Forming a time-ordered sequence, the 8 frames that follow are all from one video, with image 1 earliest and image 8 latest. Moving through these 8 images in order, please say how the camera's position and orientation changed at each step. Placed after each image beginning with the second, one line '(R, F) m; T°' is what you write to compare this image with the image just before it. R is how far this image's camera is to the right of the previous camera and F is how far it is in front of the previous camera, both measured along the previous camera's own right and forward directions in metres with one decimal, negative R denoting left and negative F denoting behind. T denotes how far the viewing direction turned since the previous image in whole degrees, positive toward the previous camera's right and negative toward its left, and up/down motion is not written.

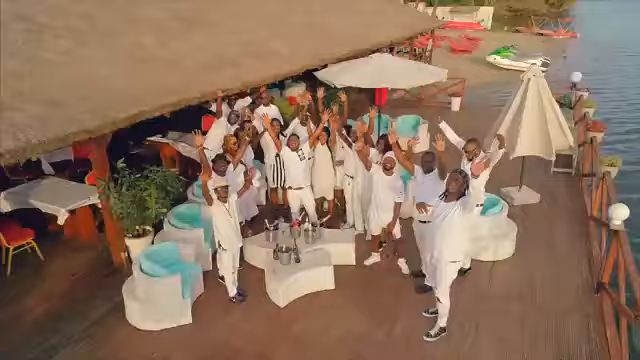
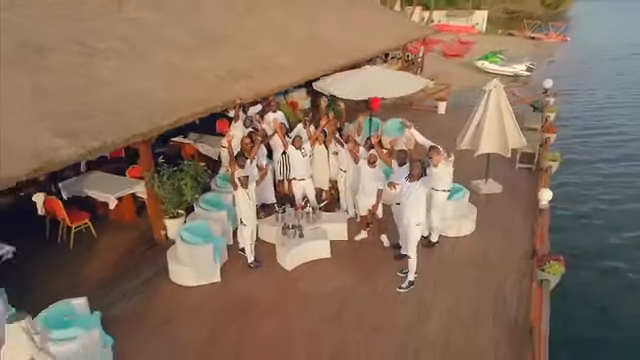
(0.0, -2.1) m; 0°
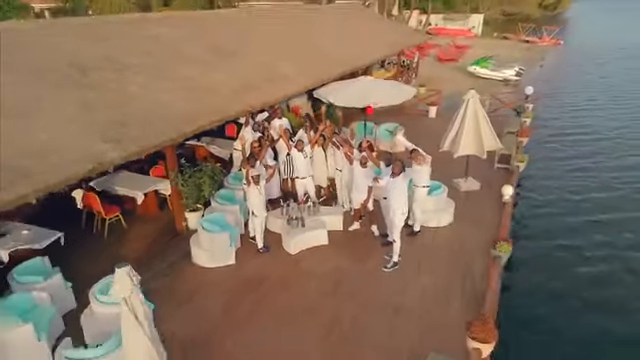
(0.0, -1.7) m; 0°
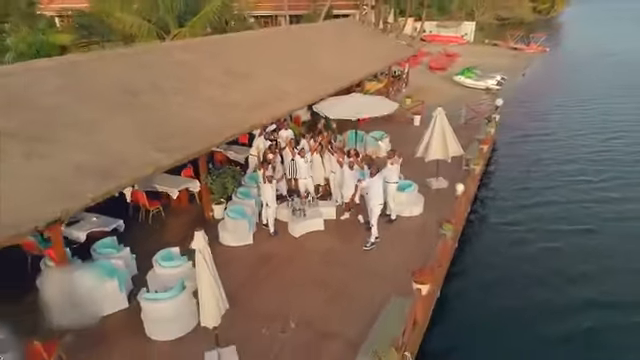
(+0.1, -3.3) m; 0°
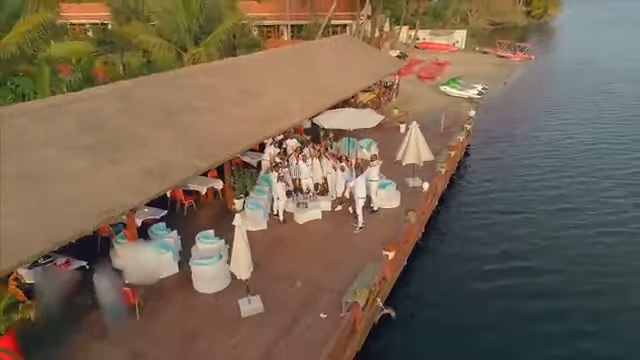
(+0.1, -4.1) m; 0°
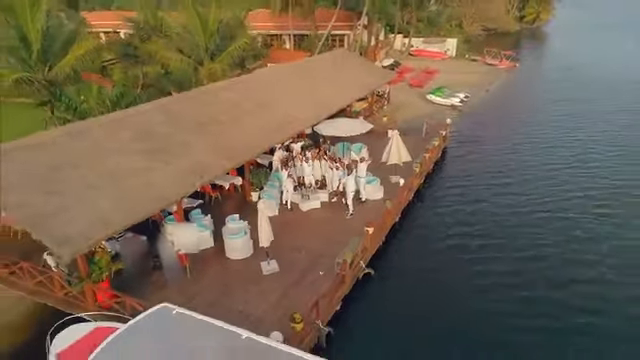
(0.0, -5.1) m; 0°
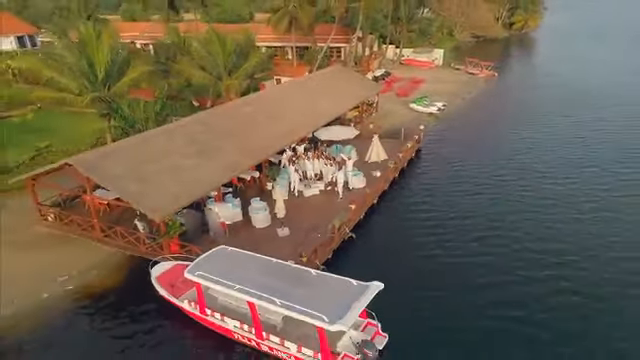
(+0.1, -8.2) m; 0°
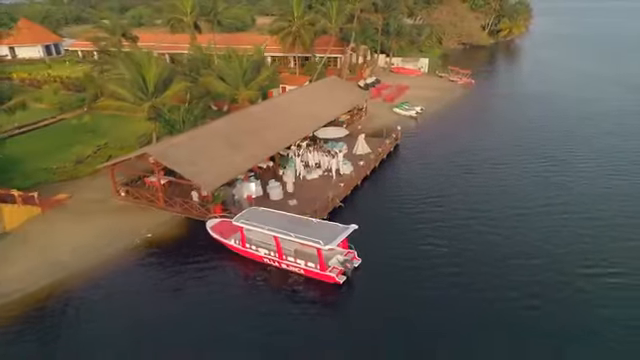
(0.0, -10.8) m; 0°
